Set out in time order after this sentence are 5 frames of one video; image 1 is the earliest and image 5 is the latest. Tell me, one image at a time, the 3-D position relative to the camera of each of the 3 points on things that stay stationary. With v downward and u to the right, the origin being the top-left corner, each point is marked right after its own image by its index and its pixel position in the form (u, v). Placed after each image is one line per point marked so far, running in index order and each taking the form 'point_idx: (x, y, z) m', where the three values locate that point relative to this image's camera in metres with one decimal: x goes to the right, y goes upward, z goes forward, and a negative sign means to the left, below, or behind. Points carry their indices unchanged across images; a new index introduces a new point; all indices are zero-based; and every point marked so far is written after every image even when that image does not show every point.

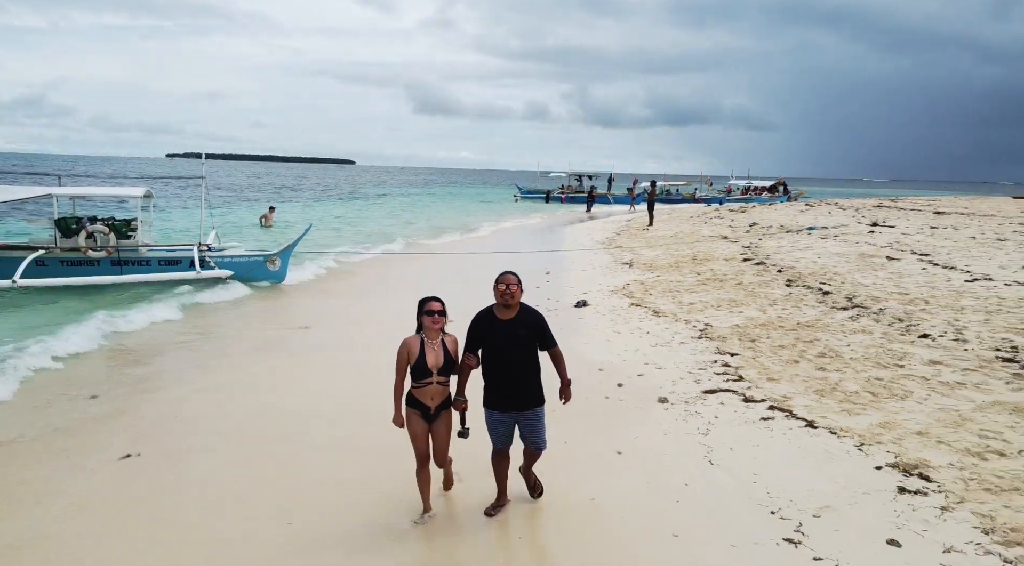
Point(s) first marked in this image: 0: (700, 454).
0: (+1.4, -1.3, +5.5) m
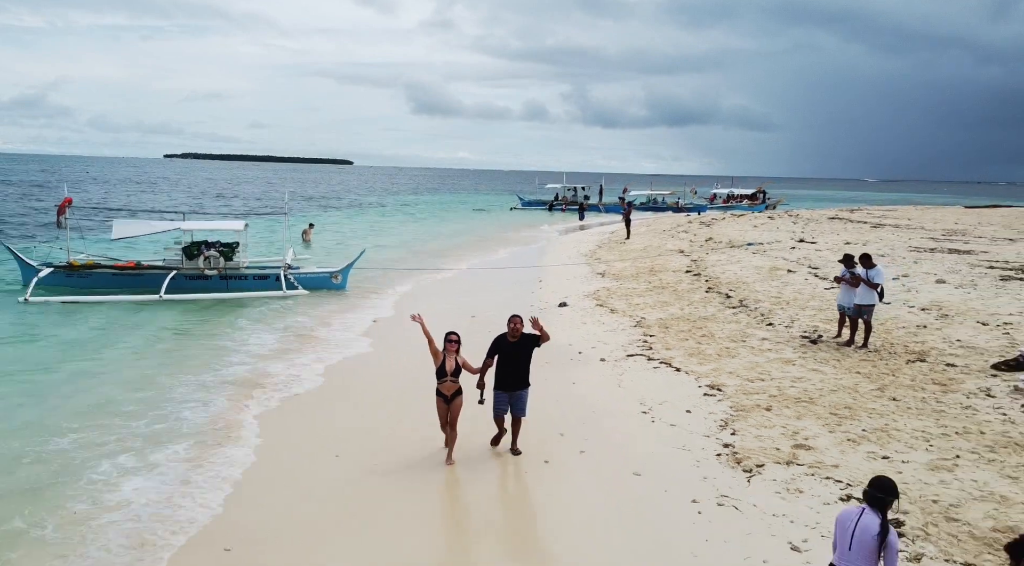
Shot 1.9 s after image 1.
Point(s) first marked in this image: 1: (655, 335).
0: (+1.5, -1.5, +10.6) m
1: (+2.6, -1.0, +12.8) m
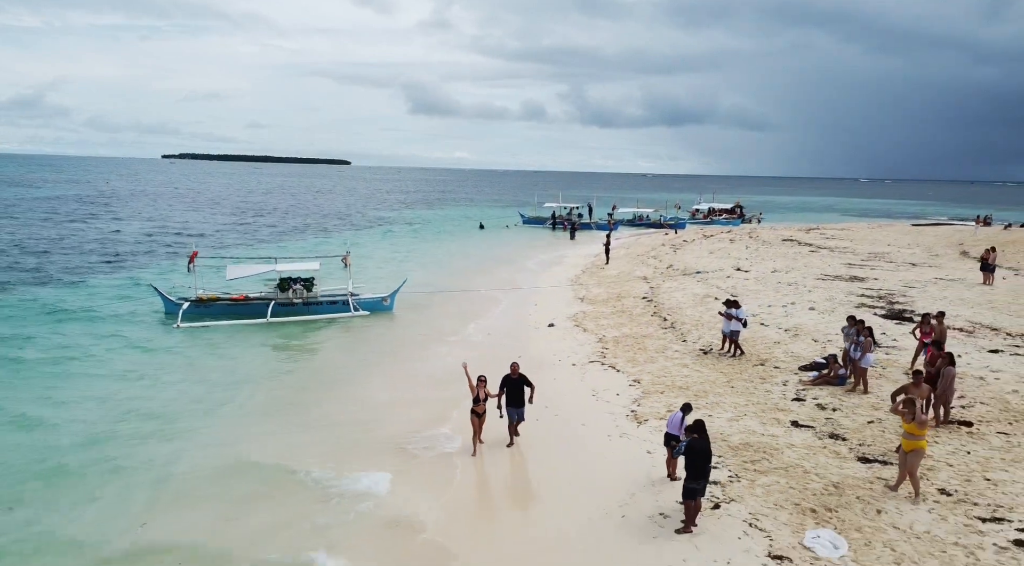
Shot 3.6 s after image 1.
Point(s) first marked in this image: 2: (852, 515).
0: (+1.7, -2.4, +17.6) m
1: (+2.7, -1.8, +19.9) m
2: (+4.9, -3.4, +10.1) m
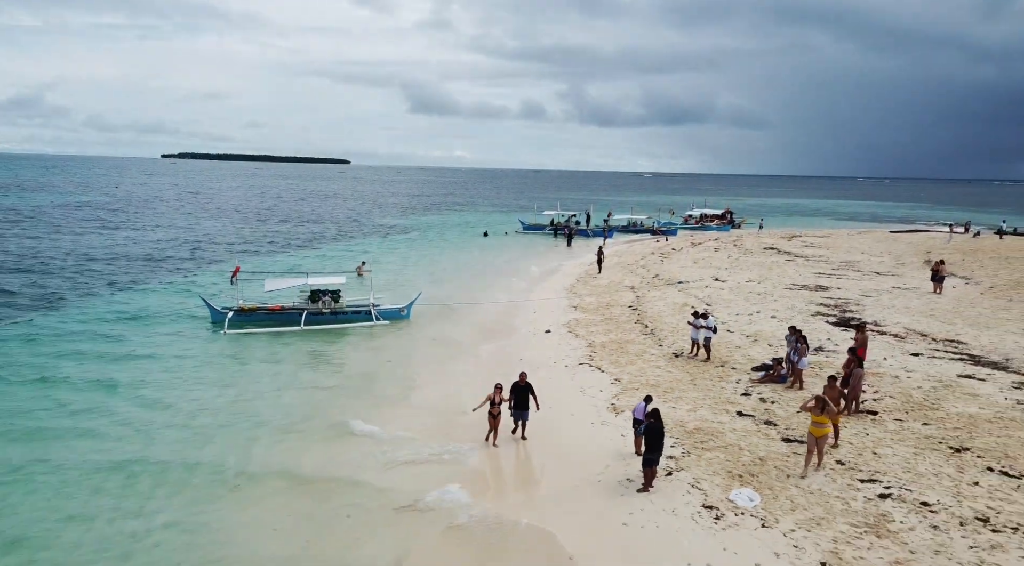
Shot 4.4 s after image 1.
0: (+1.7, -2.9, +21.2) m
1: (+2.8, -2.3, +23.5) m
2: (+5.0, -3.9, +13.7) m
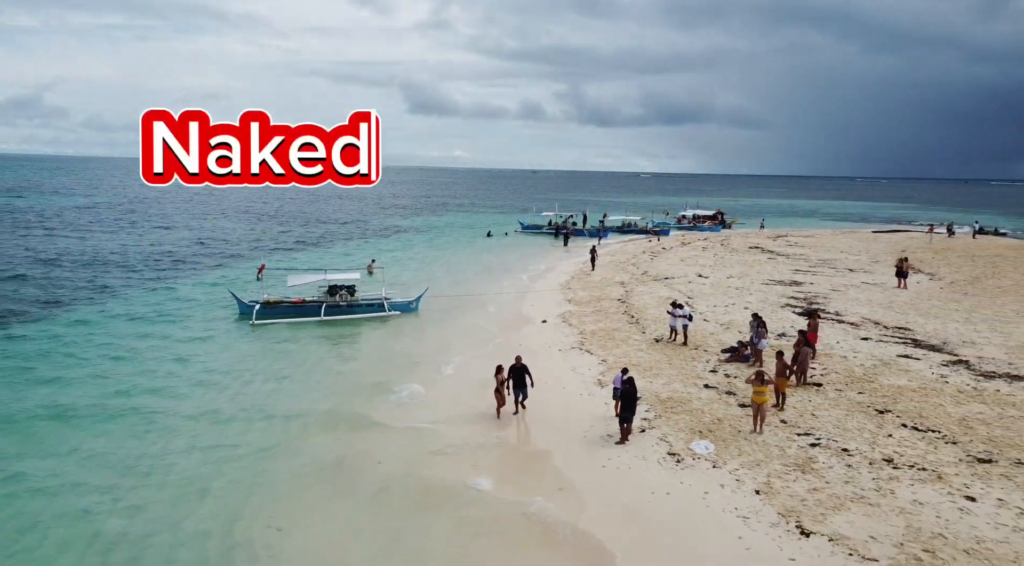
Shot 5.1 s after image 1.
0: (+1.8, -2.6, +24.2) m
1: (+2.8, -2.1, +26.5) m
2: (+5.0, -3.6, +16.7) m
